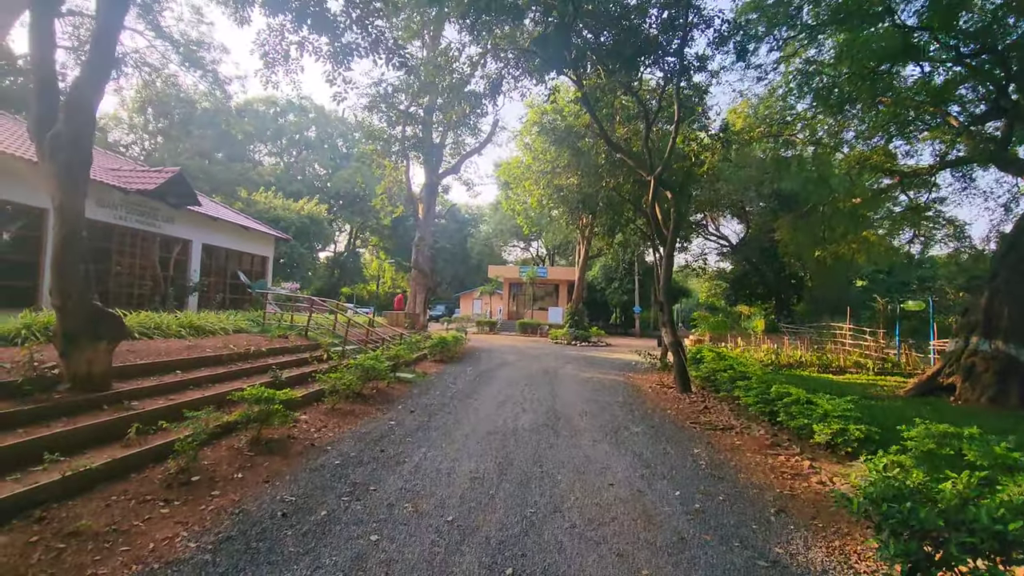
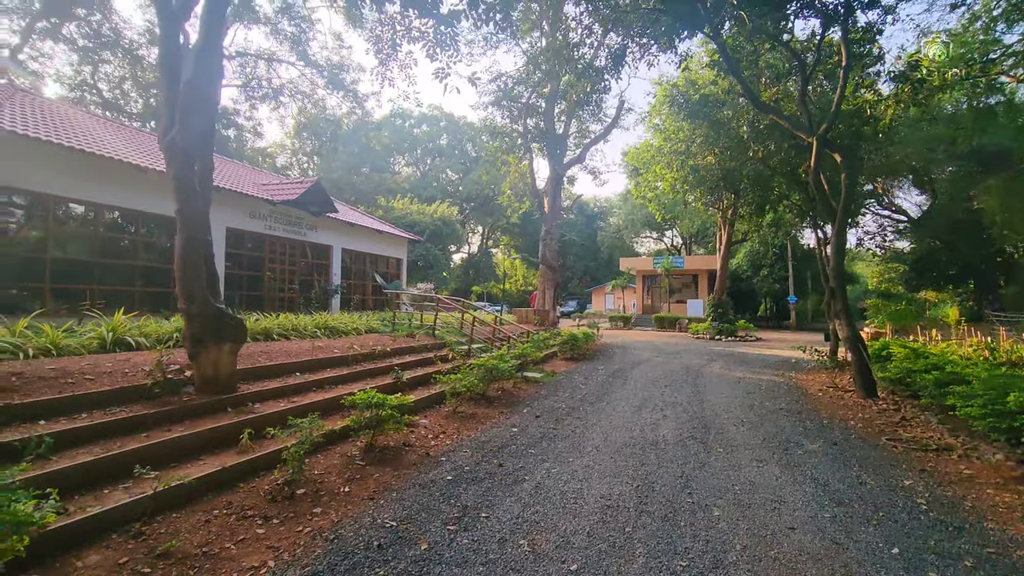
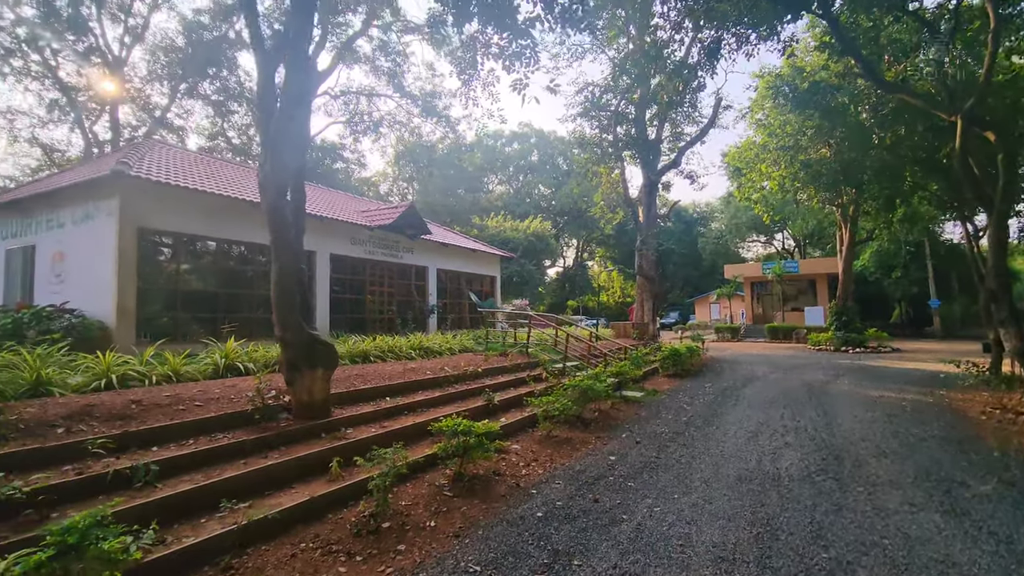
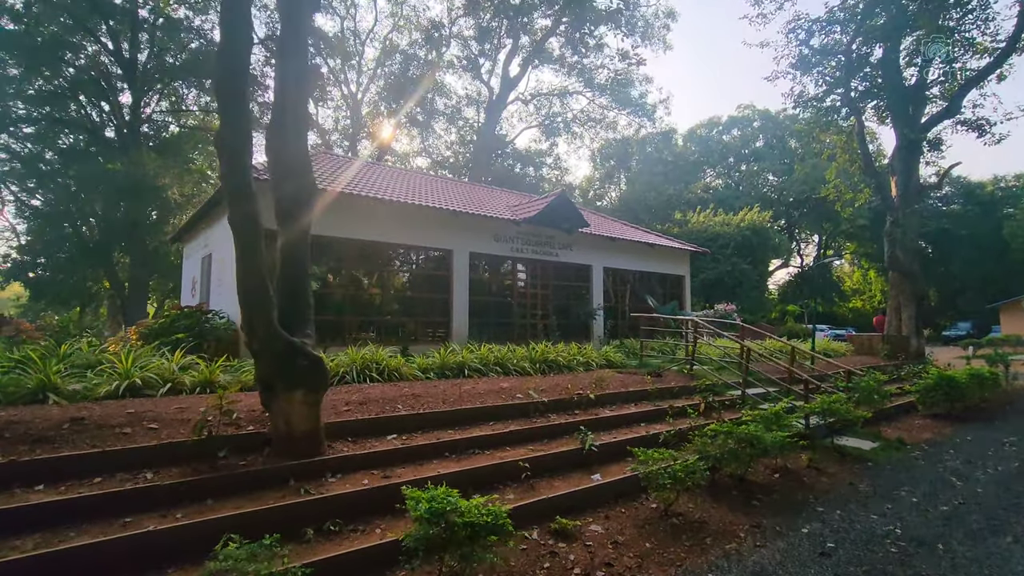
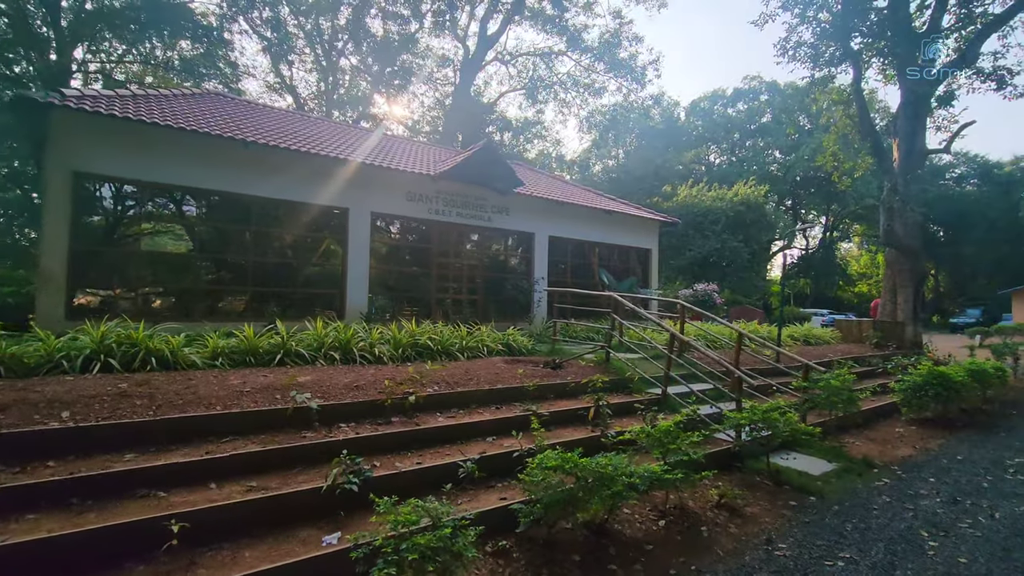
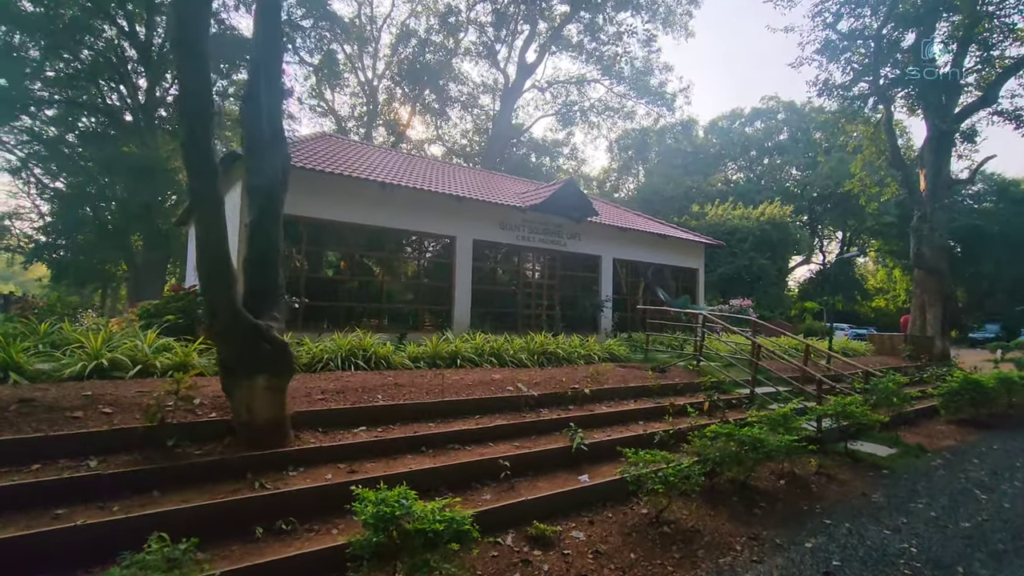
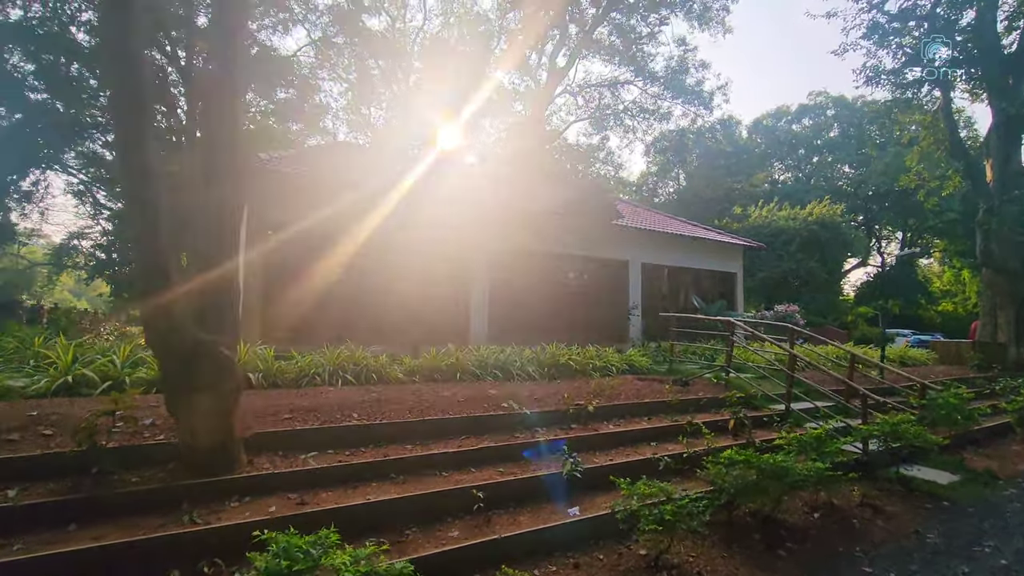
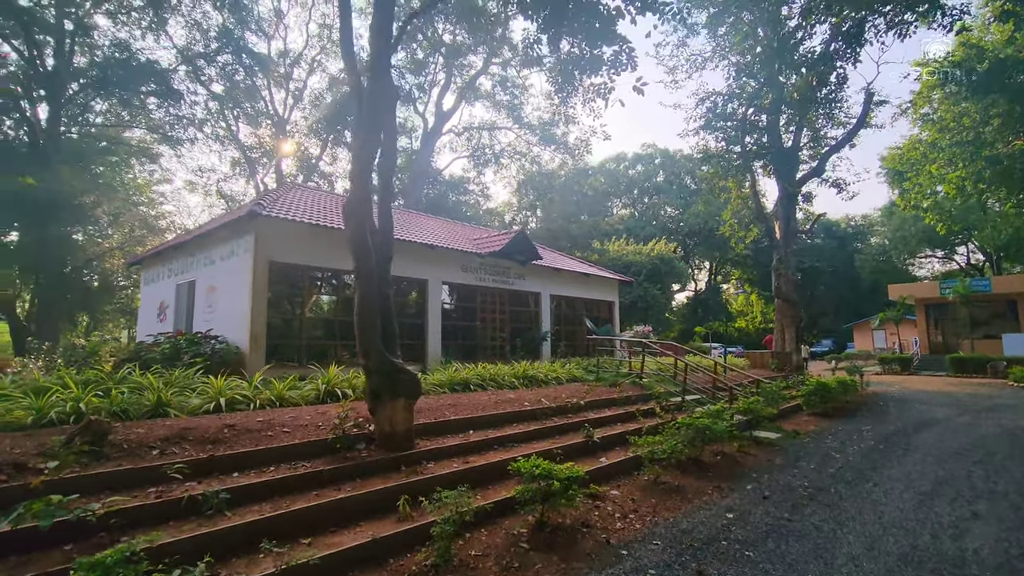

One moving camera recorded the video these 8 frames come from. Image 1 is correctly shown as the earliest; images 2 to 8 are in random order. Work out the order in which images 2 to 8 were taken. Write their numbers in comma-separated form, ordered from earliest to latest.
2, 3, 8, 4, 6, 7, 5
